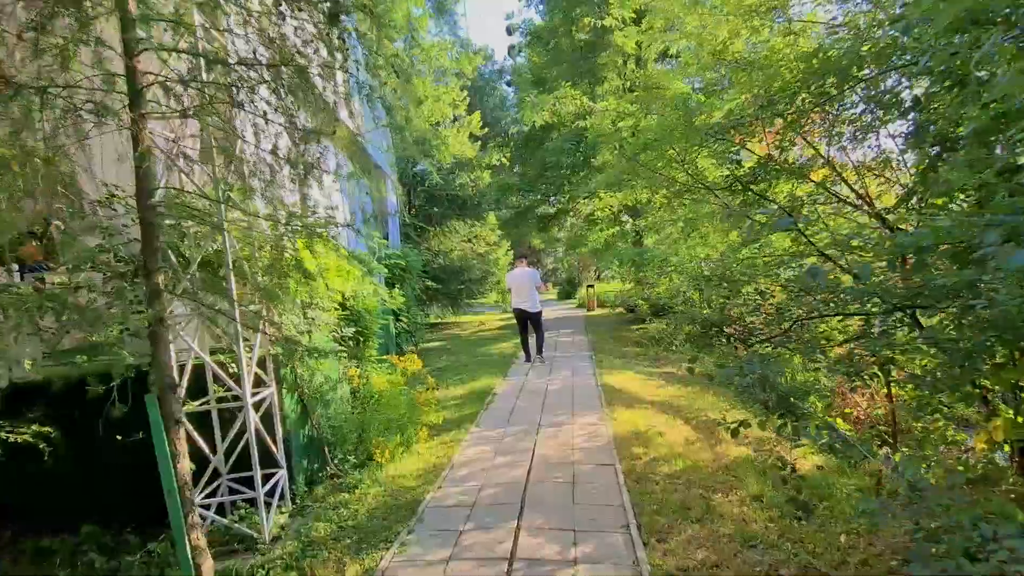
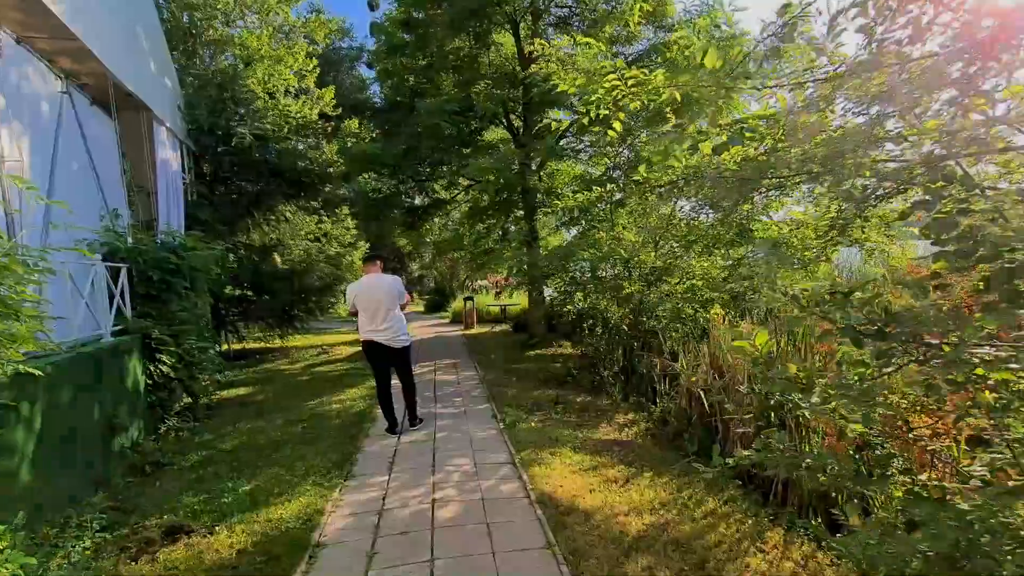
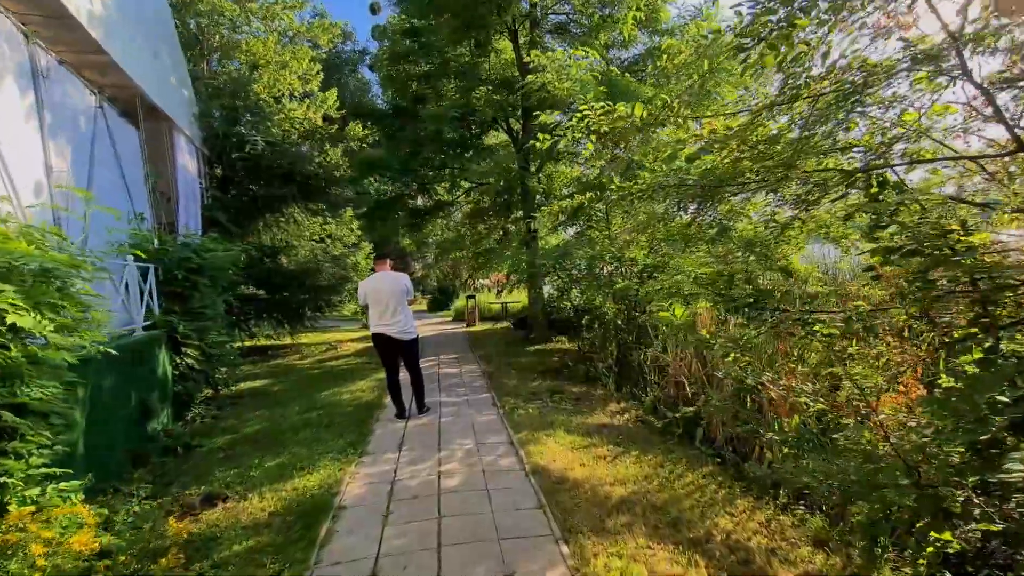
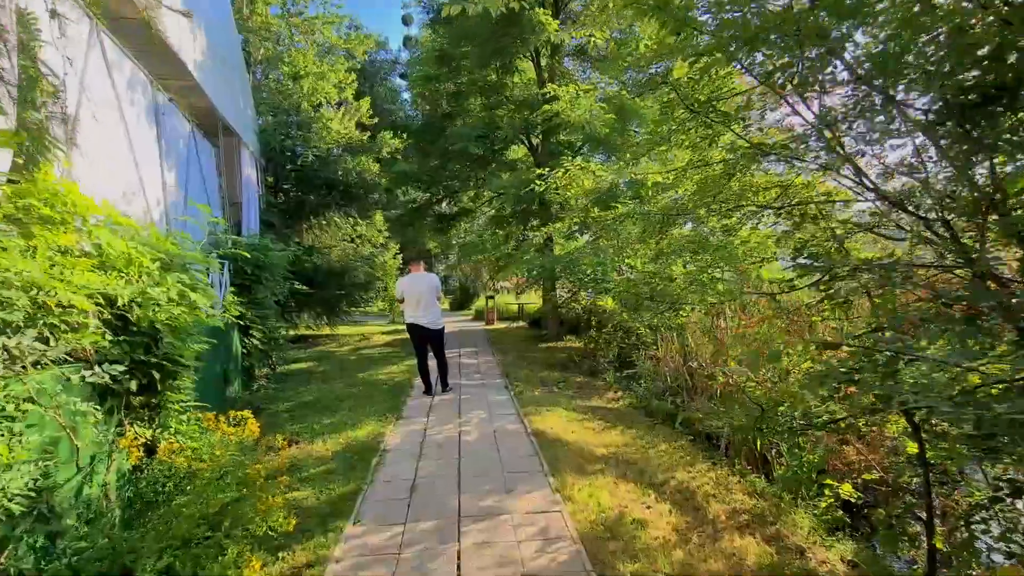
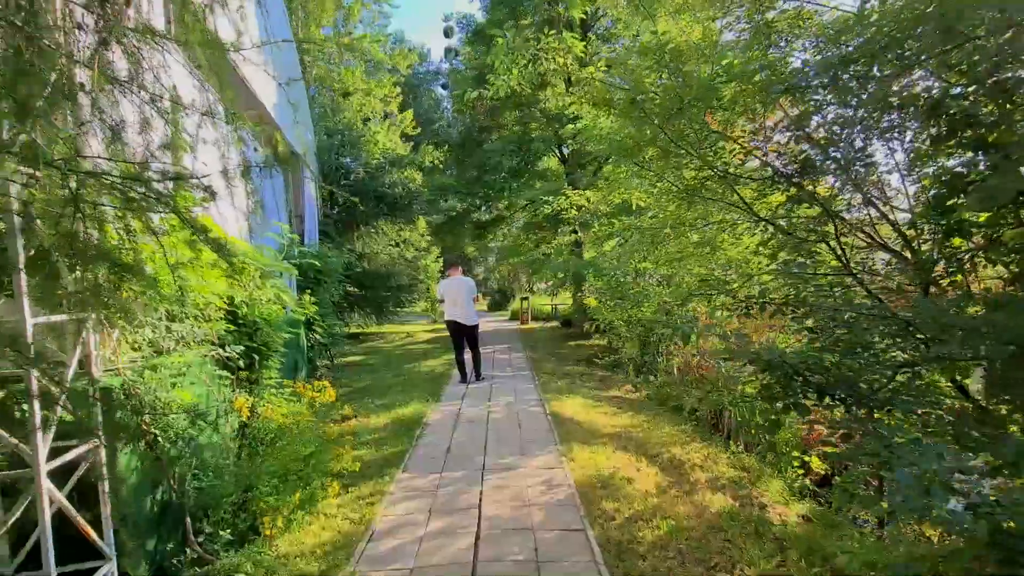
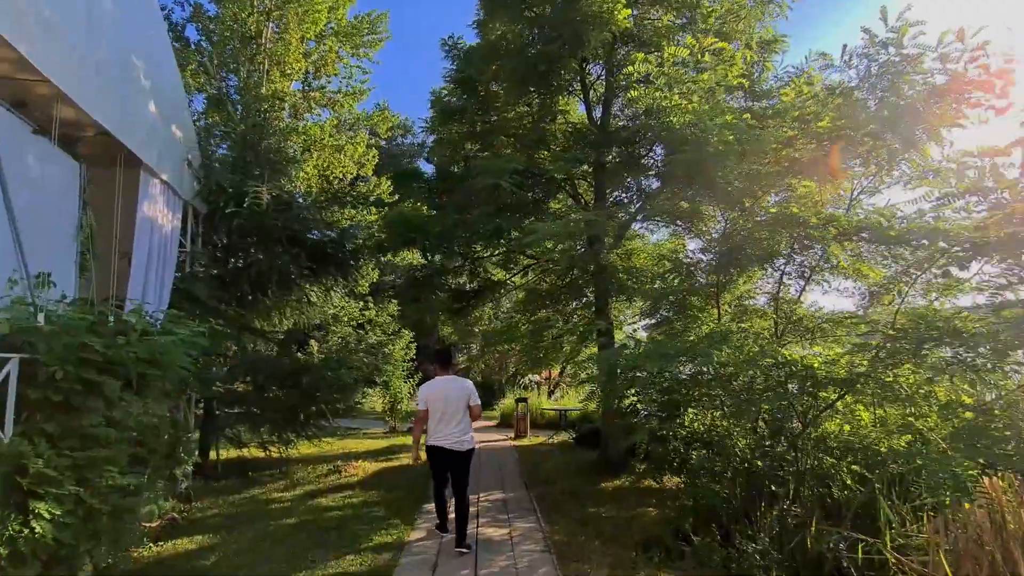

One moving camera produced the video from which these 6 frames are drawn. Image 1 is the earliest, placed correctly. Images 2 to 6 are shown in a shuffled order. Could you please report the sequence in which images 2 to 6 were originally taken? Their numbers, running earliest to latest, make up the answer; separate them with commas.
5, 4, 3, 2, 6
